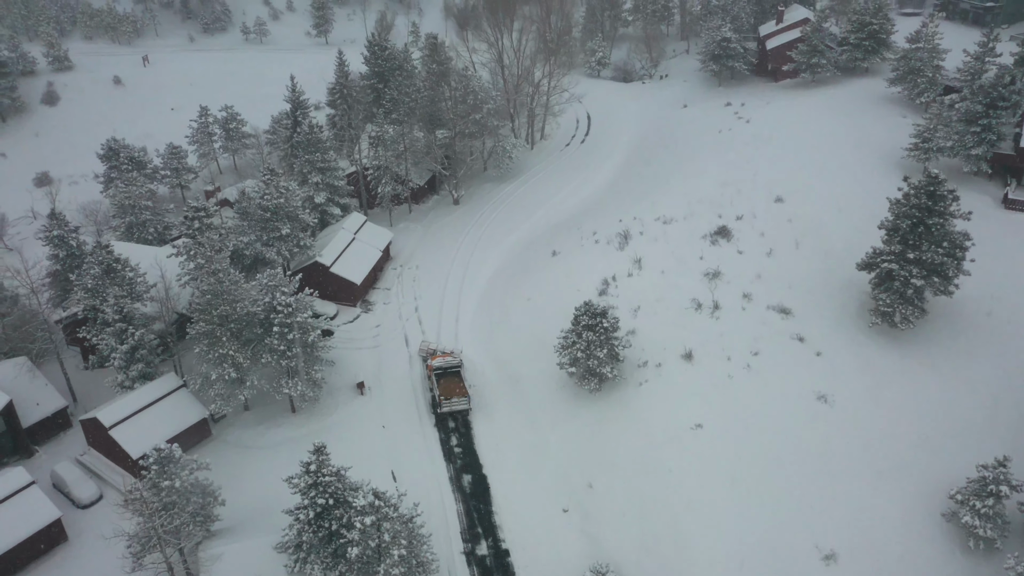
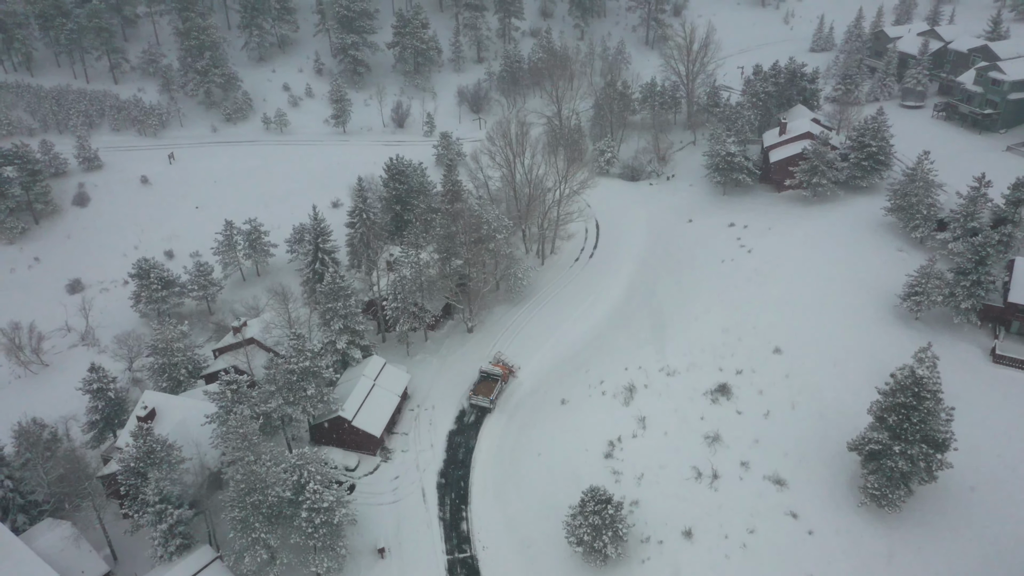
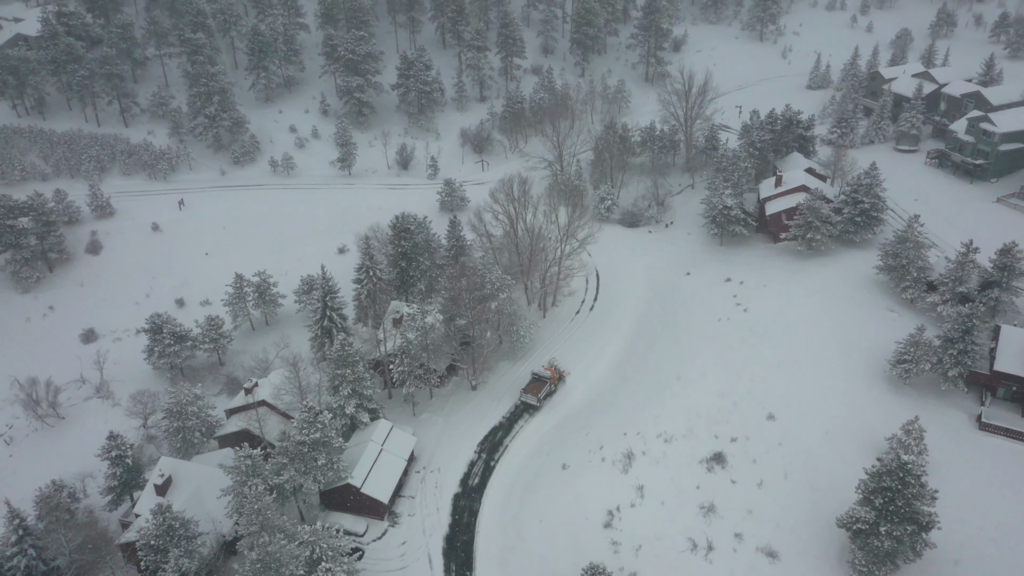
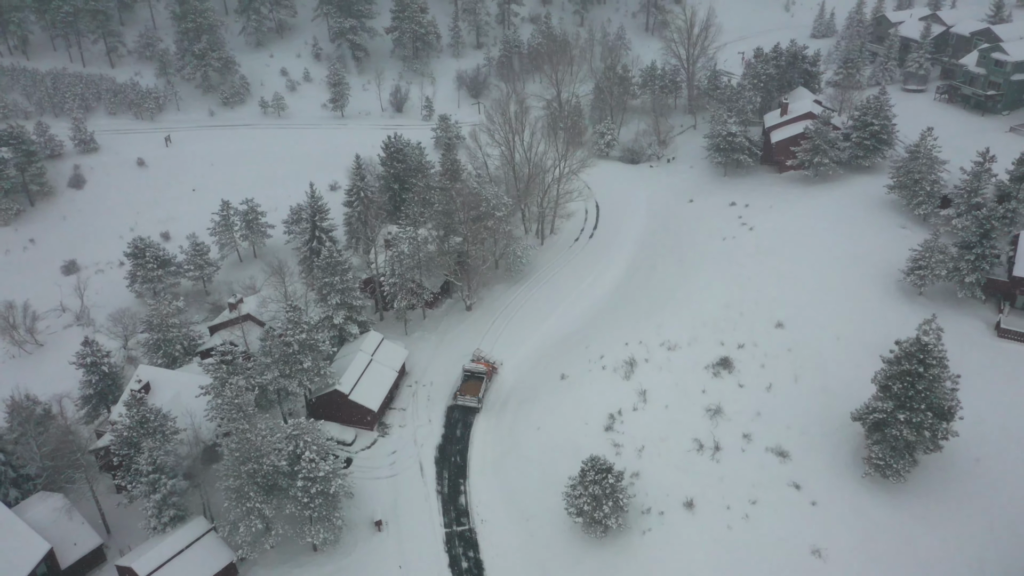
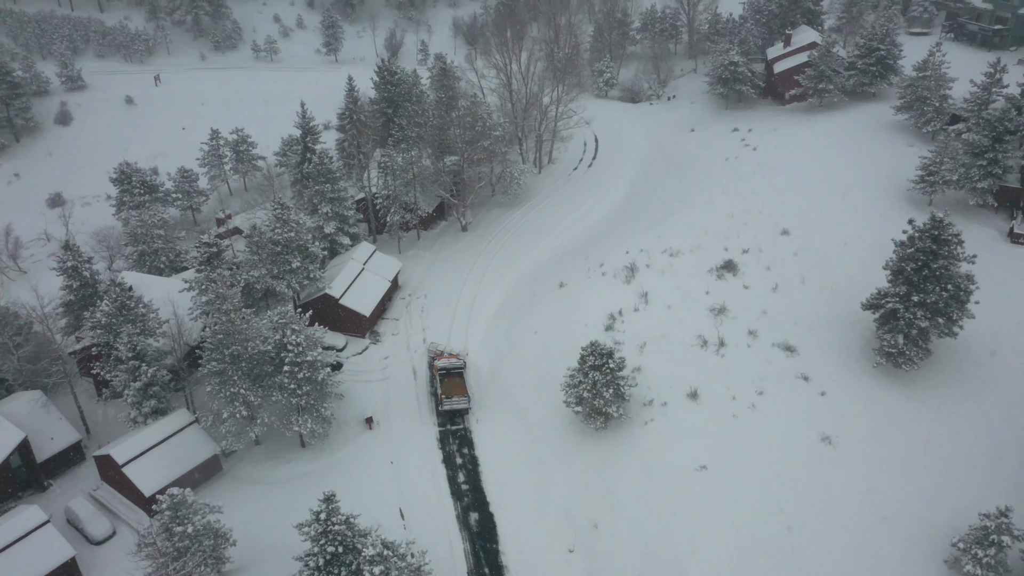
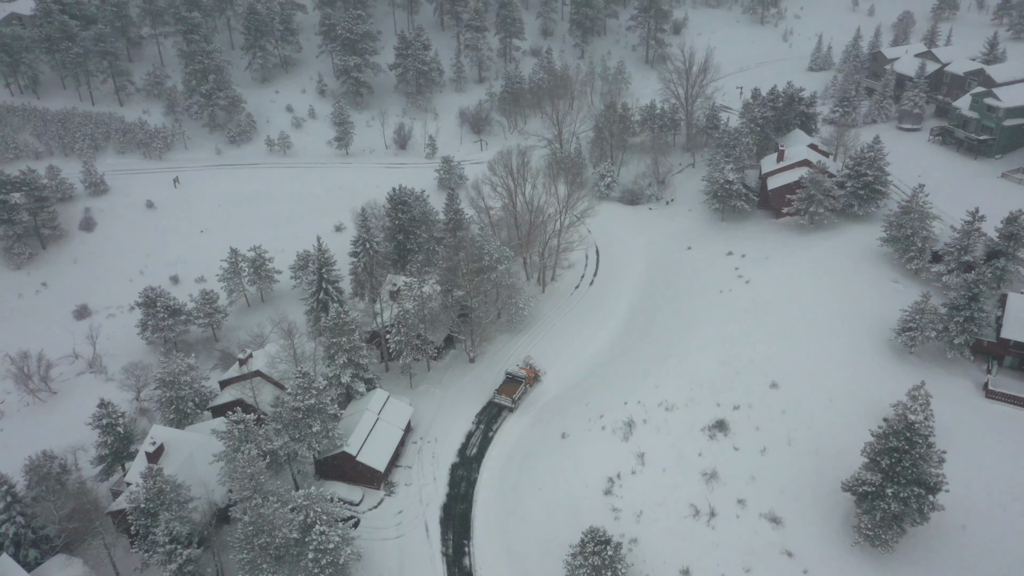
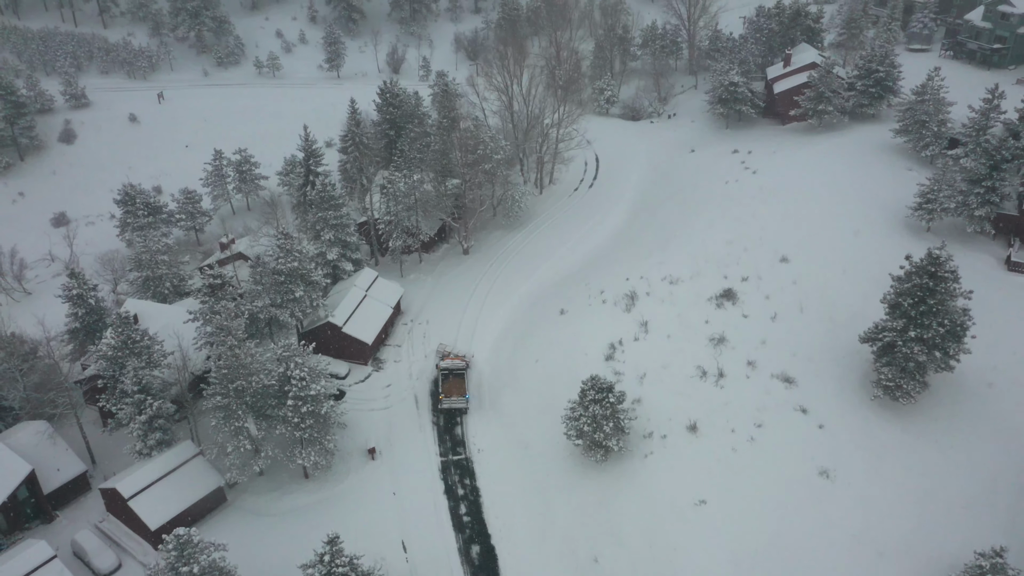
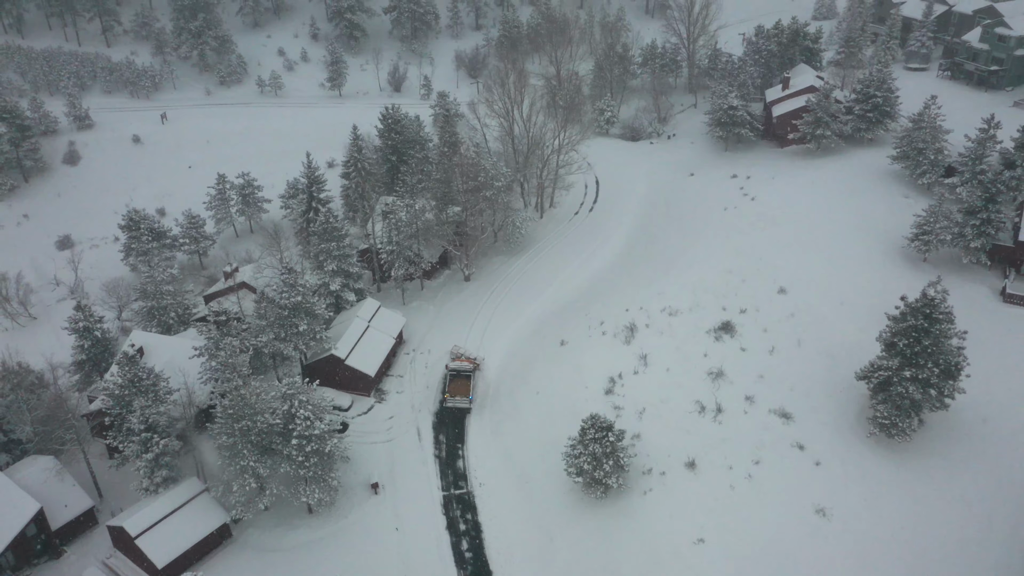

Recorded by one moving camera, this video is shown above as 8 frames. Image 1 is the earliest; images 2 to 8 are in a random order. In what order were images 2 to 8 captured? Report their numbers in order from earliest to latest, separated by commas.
5, 7, 8, 4, 2, 6, 3
